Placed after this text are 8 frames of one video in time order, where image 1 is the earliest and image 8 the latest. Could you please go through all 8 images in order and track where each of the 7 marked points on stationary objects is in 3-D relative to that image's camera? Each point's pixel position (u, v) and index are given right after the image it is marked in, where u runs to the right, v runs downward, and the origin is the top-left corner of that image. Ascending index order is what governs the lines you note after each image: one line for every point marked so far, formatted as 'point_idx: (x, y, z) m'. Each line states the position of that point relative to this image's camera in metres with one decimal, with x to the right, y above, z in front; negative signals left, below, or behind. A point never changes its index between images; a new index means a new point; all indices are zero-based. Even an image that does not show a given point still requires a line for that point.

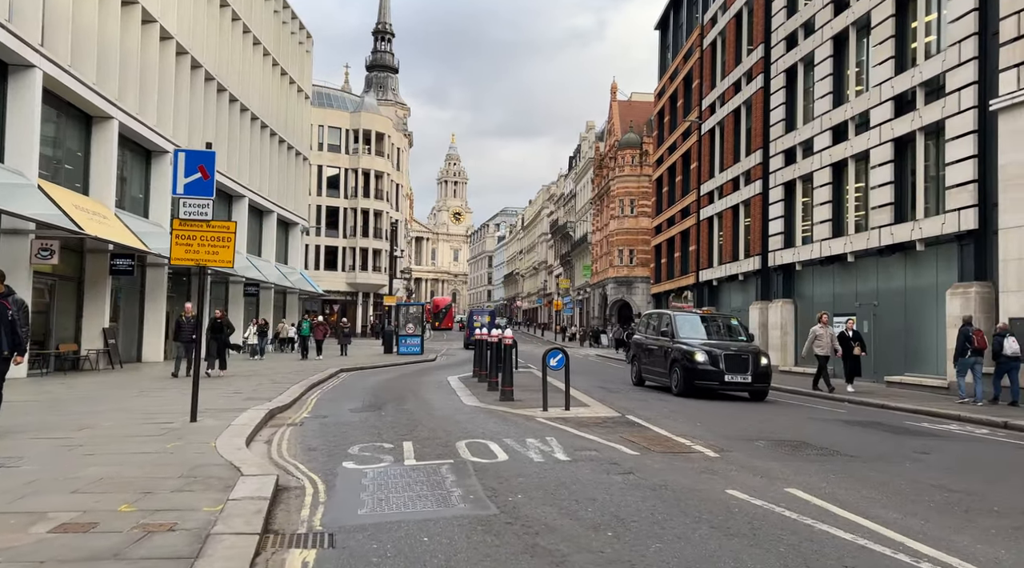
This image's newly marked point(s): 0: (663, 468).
0: (+1.3, -1.7, +7.4) m
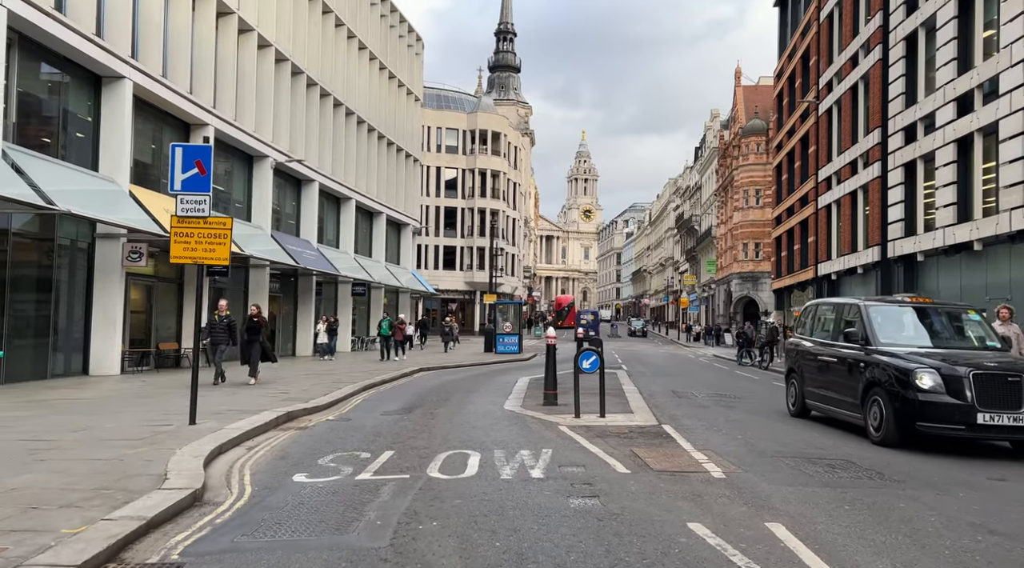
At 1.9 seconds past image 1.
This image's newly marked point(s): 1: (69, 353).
0: (+1.0, -1.6, +6.3) m
1: (-10.3, -1.5, +19.2) m
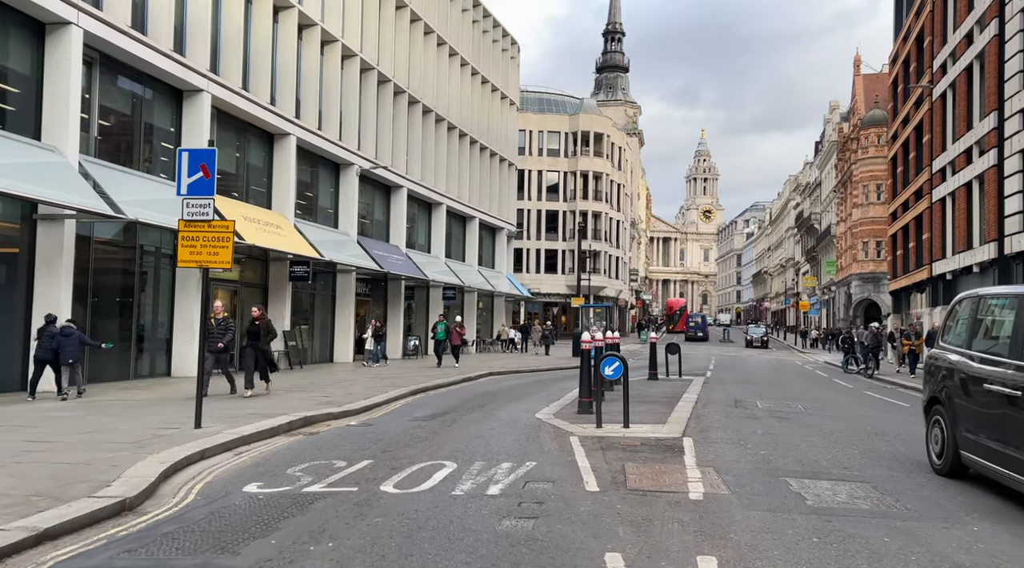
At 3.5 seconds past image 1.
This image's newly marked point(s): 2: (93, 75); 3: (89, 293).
0: (+0.5, -1.6, +5.6) m
1: (-8.8, -1.7, +20.1) m
2: (-9.4, +4.7, +18.2) m
3: (-9.3, -0.2, +17.9) m
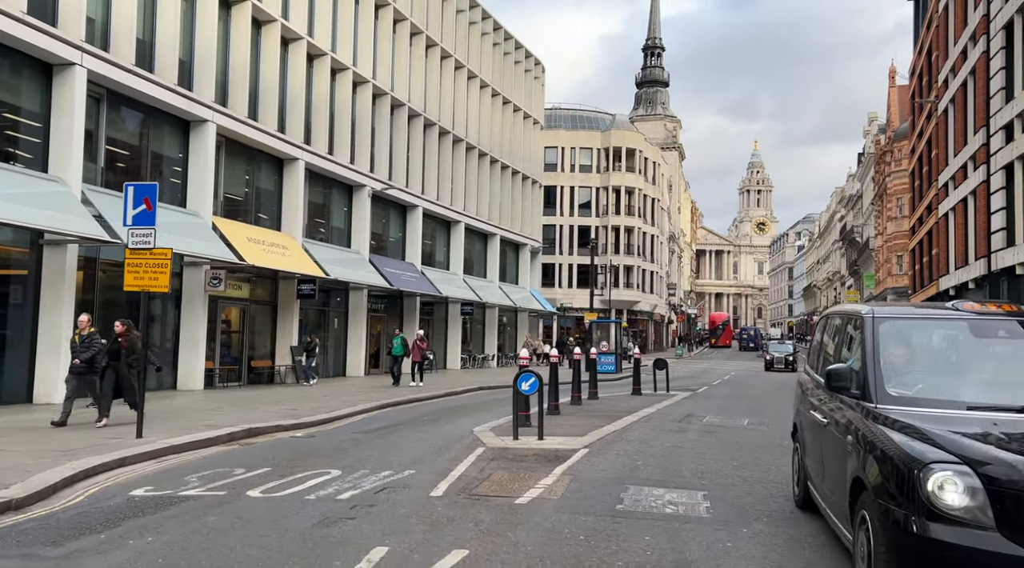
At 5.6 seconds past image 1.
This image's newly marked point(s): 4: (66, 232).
0: (-0.9, -1.8, +6.3) m
1: (-9.2, -2.2, +21.3) m
2: (-9.9, +4.2, +19.5) m
3: (-9.9, -0.6, +19.2) m
4: (-8.9, +1.0, +16.3) m
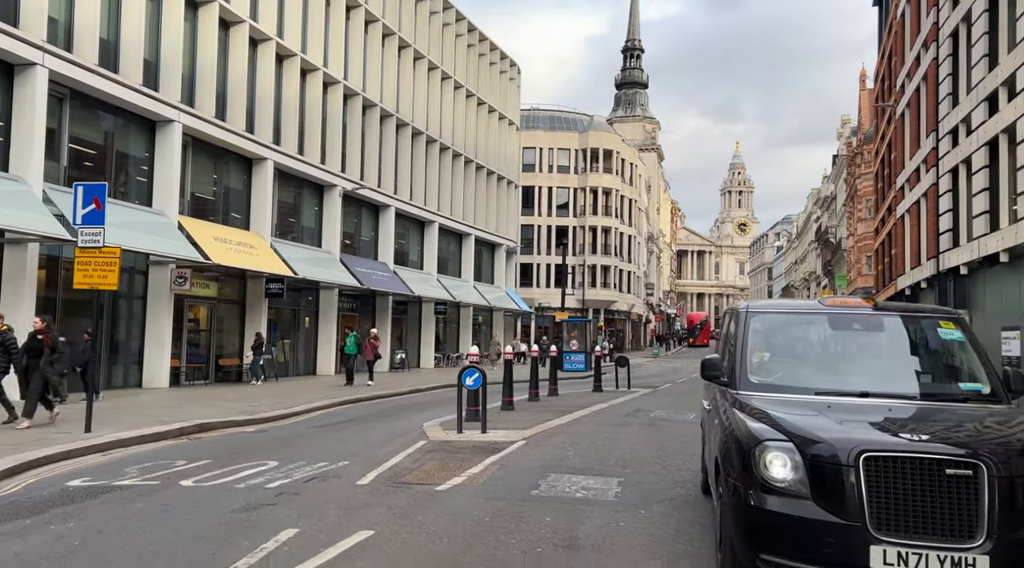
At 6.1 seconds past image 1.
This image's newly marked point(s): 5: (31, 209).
0: (-1.5, -1.8, +6.6) m
1: (-10.2, -2.1, +21.4) m
2: (-10.8, +4.2, +19.7) m
3: (-10.8, -0.6, +19.3) m
4: (-9.8, +1.1, +16.5) m
5: (-10.2, +1.6, +17.3) m
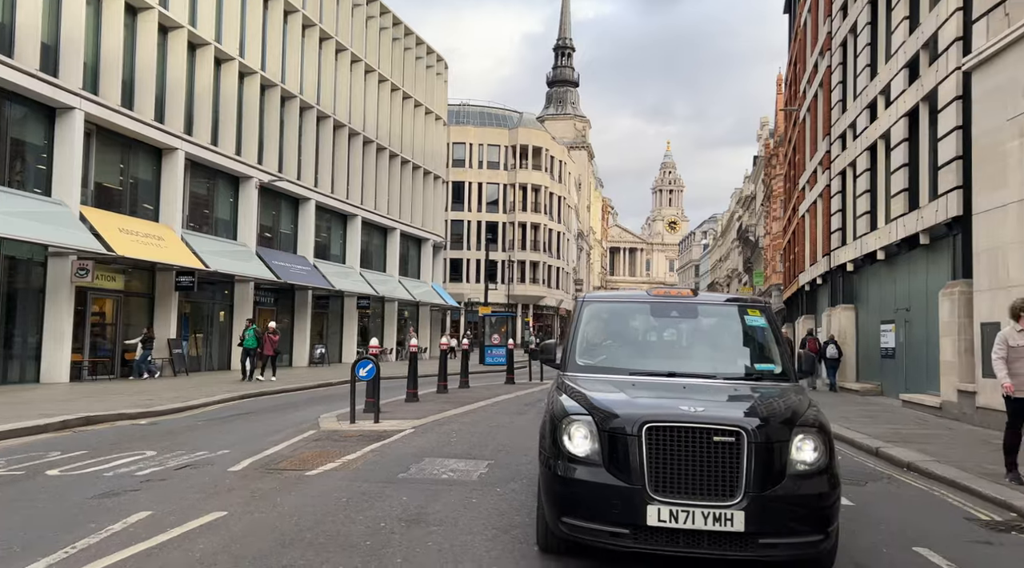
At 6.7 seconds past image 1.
0: (-2.7, -1.7, +6.7) m
1: (-12.5, -1.9, +20.8) m
2: (-13.0, +4.4, +18.9) m
3: (-12.9, -0.4, +18.6) m
4: (-11.7, +1.3, +15.8) m
5: (-12.2, +1.8, +16.6) m
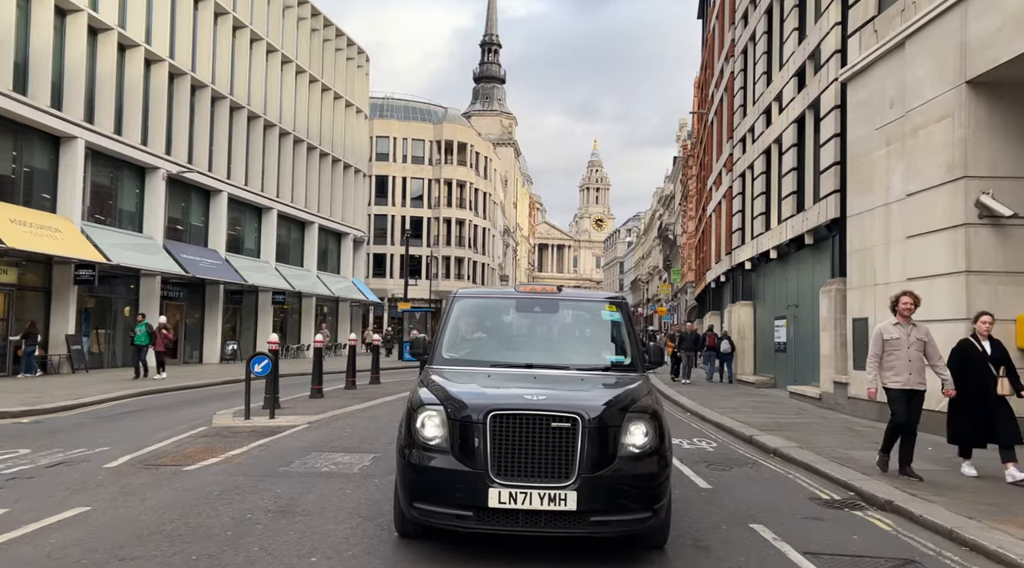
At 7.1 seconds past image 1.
0: (-3.7, -1.6, +6.6) m
1: (-14.7, -1.8, +19.7) m
2: (-15.0, +4.6, +17.8) m
3: (-15.0, -0.2, +17.5) m
4: (-13.5, +1.4, +14.8) m
5: (-14.0, +1.9, +15.6) m
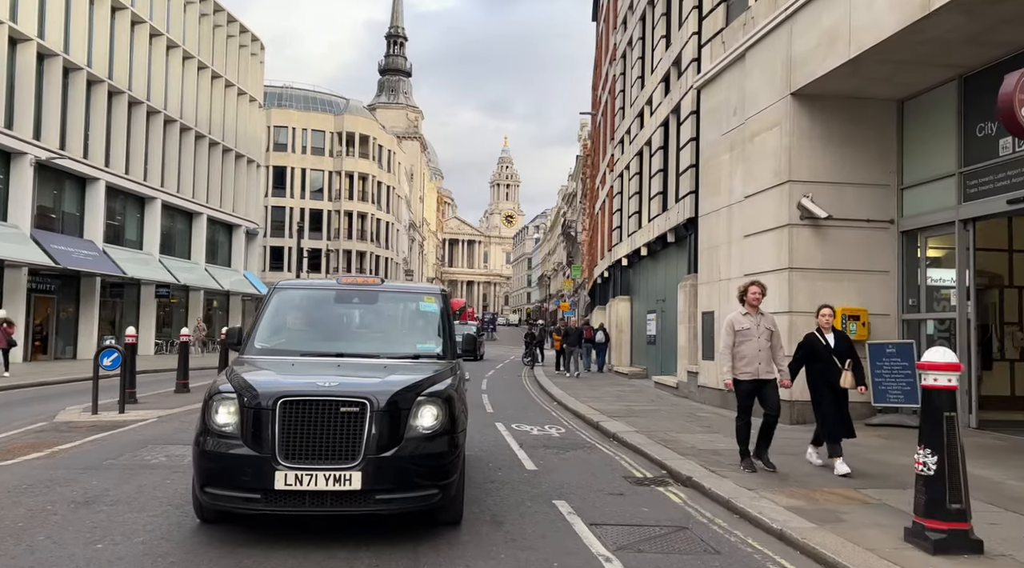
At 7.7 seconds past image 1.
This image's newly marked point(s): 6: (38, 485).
0: (-5.1, -1.5, +6.3) m
1: (-17.6, -1.5, +18.1) m
2: (-17.6, +4.8, +16.1) m
3: (-17.6, 0.0, +15.9) m
4: (-15.8, +1.6, +13.4) m
5: (-16.4, +2.1, +14.0) m
6: (-3.5, -1.5, +6.0) m
